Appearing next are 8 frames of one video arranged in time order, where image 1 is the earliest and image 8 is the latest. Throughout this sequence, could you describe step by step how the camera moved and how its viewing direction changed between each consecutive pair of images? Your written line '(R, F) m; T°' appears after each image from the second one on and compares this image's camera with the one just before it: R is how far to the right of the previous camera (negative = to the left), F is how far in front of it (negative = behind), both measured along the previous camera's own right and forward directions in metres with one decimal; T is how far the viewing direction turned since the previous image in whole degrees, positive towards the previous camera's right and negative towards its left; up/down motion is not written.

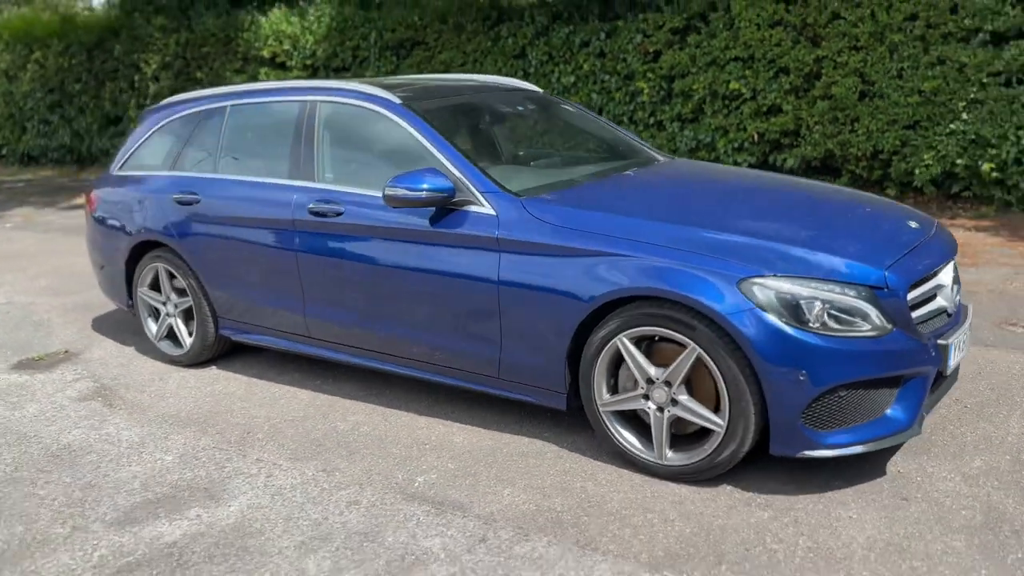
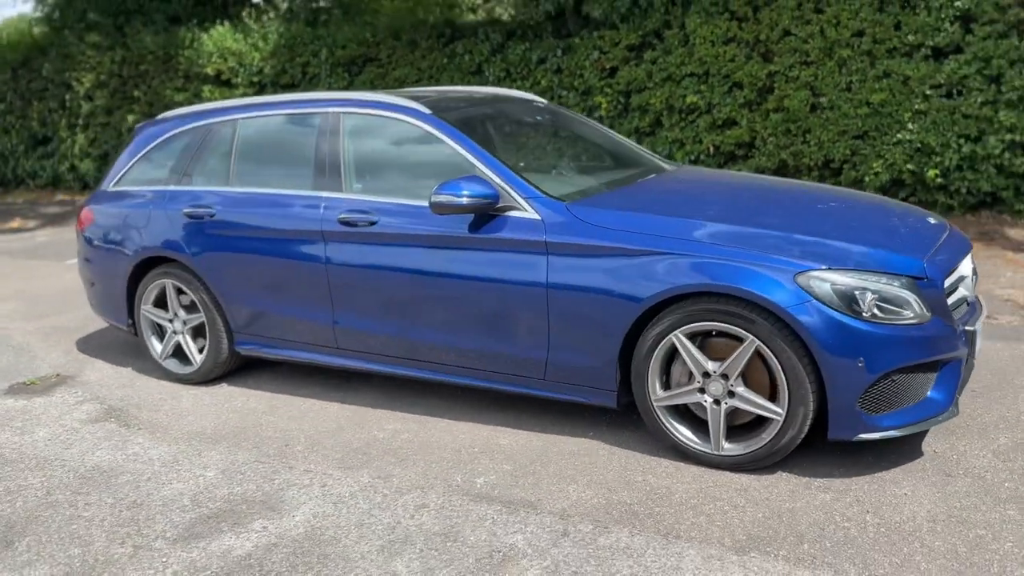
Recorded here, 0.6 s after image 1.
(-0.6, -0.1) m; +5°
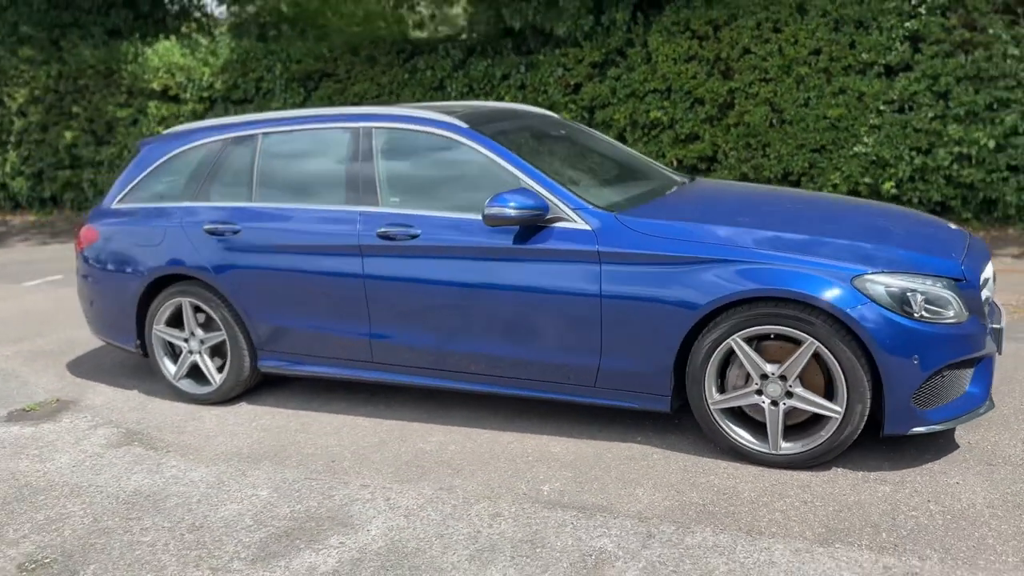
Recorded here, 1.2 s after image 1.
(-0.6, 0.0) m; +5°
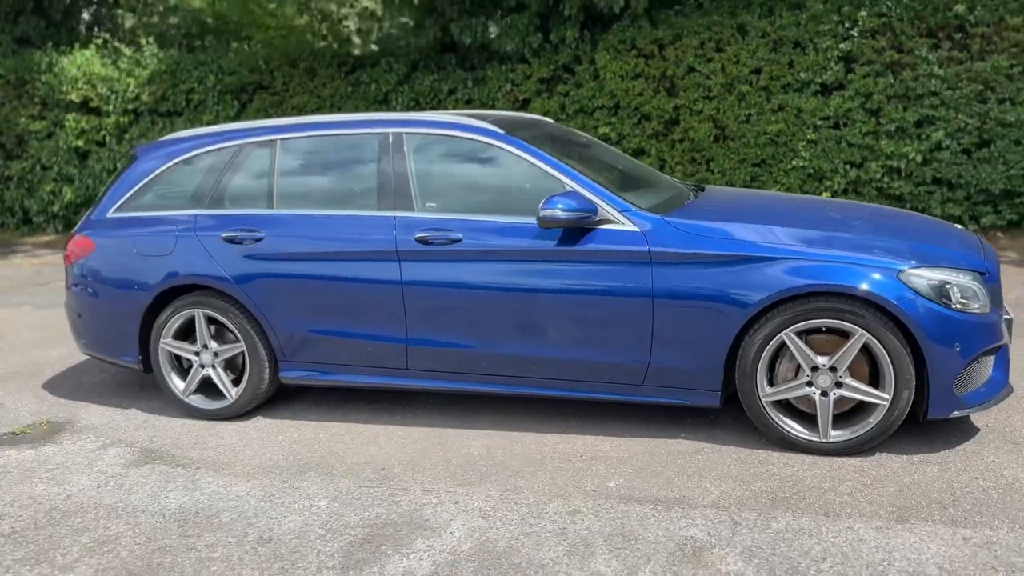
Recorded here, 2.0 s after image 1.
(-0.8, 0.0) m; +7°
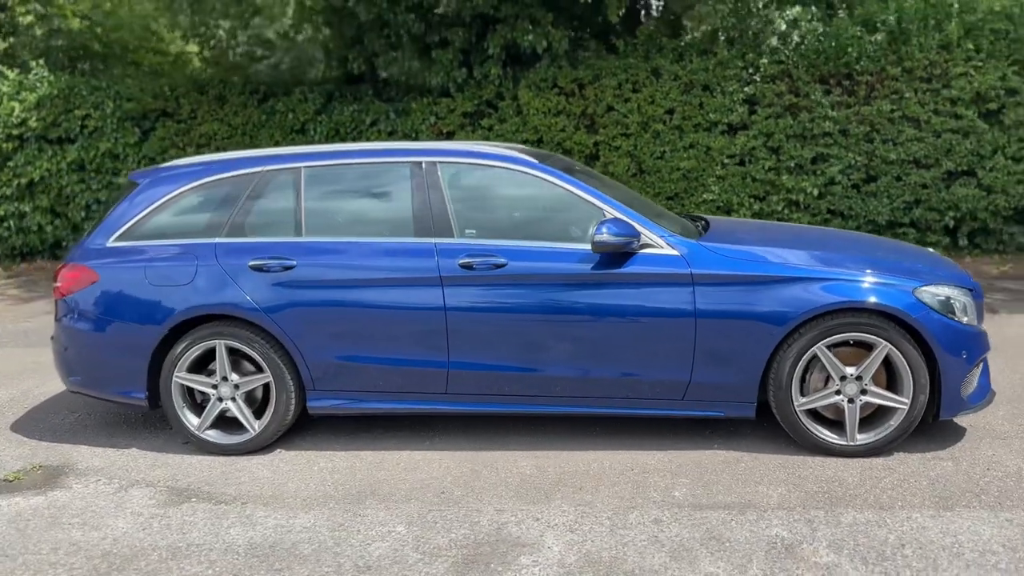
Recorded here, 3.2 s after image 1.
(-1.0, -0.1) m; +10°
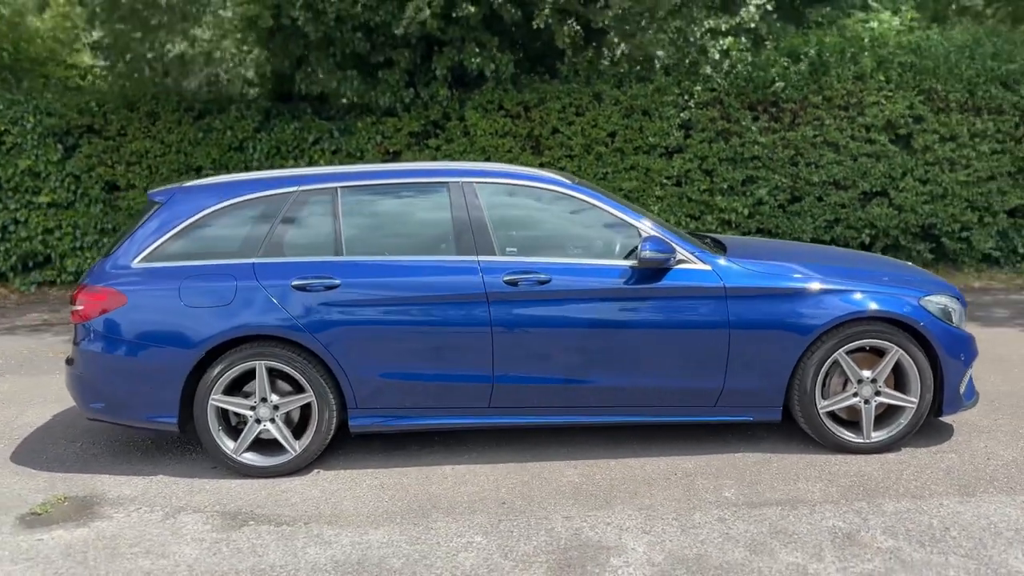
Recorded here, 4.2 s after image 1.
(-0.9, -0.1) m; +8°
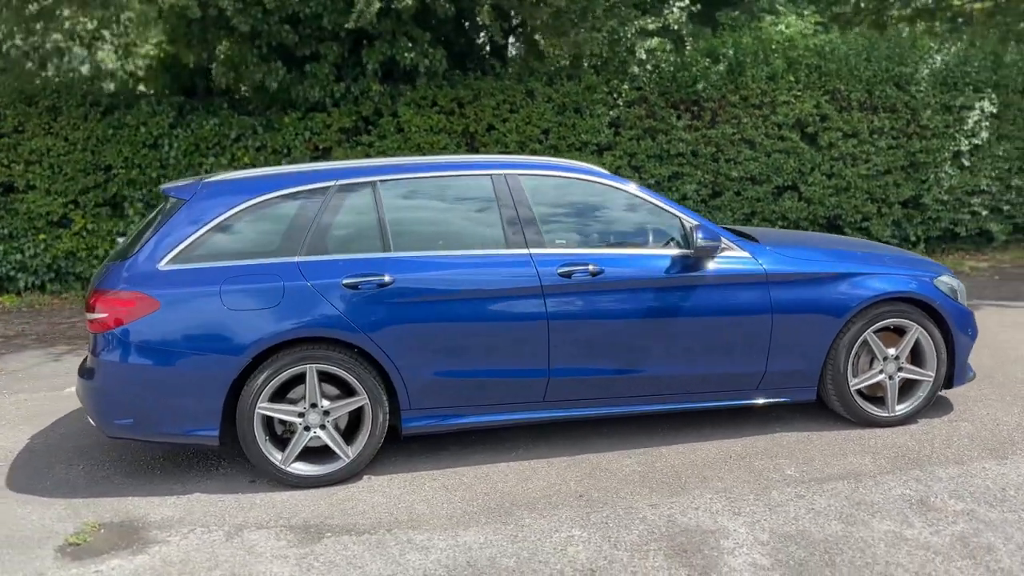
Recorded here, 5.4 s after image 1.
(-1.1, +0.1) m; +9°
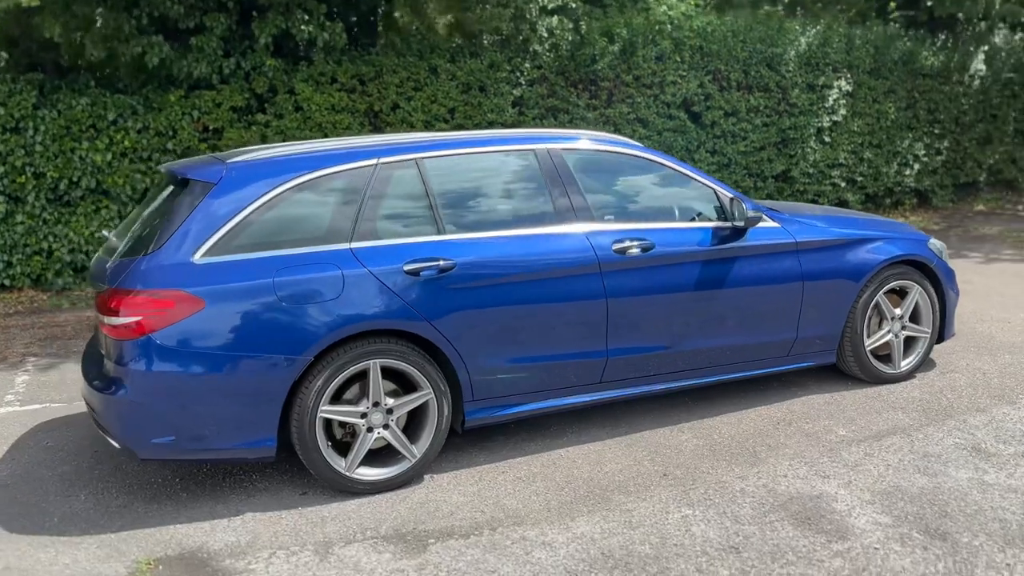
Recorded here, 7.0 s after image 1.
(-1.2, +0.3) m; +12°
